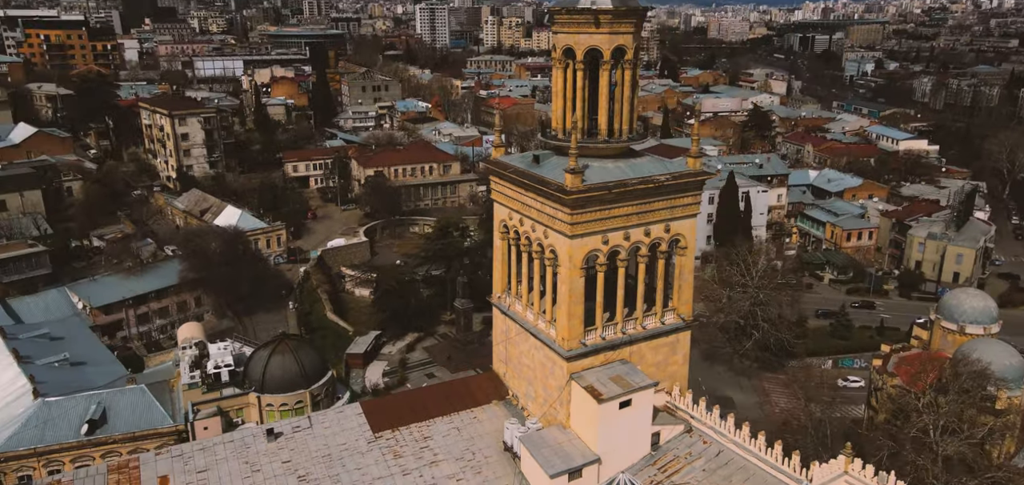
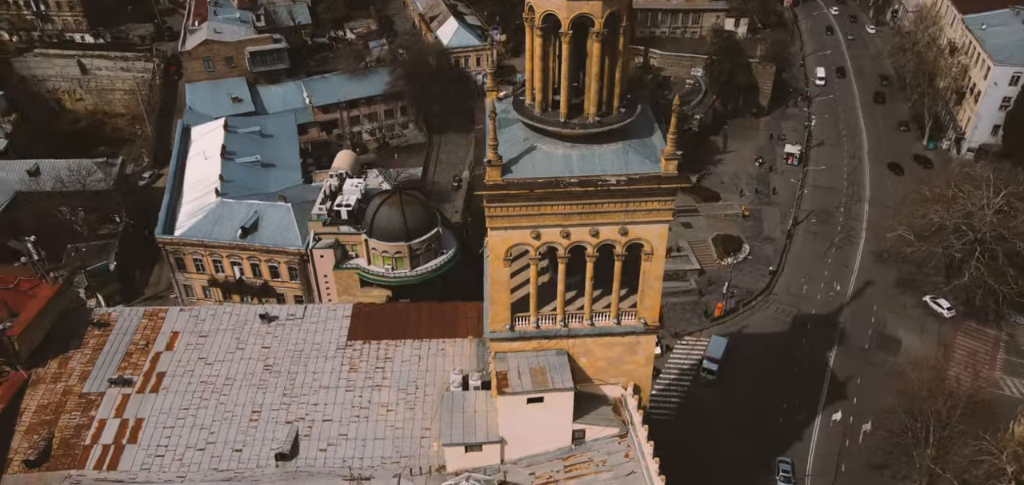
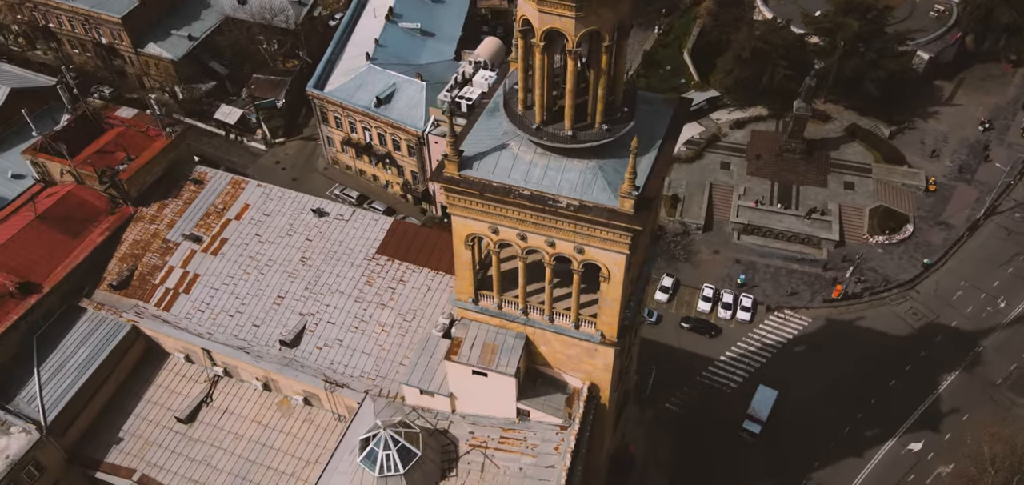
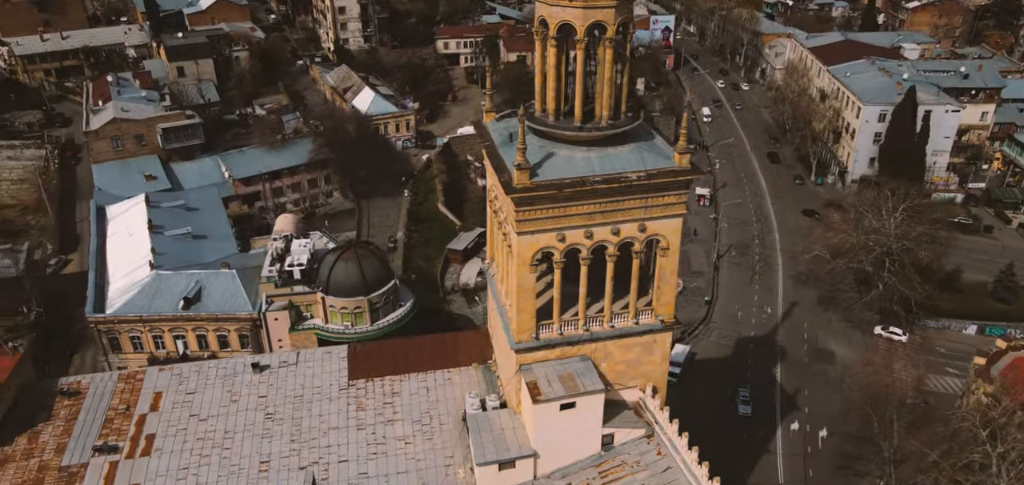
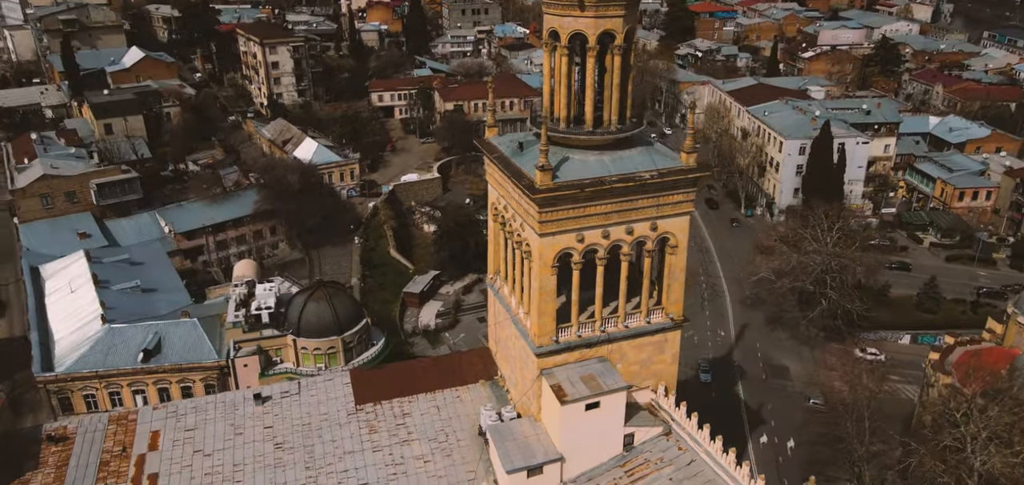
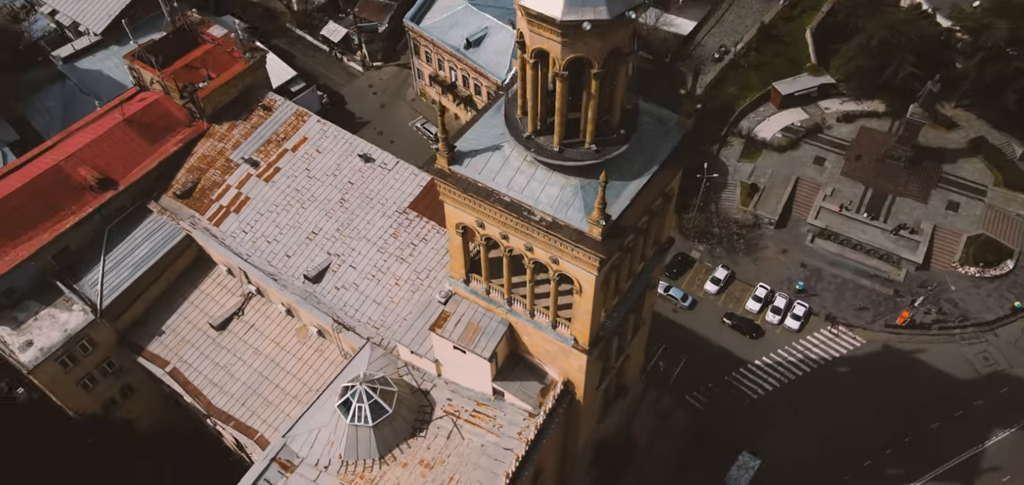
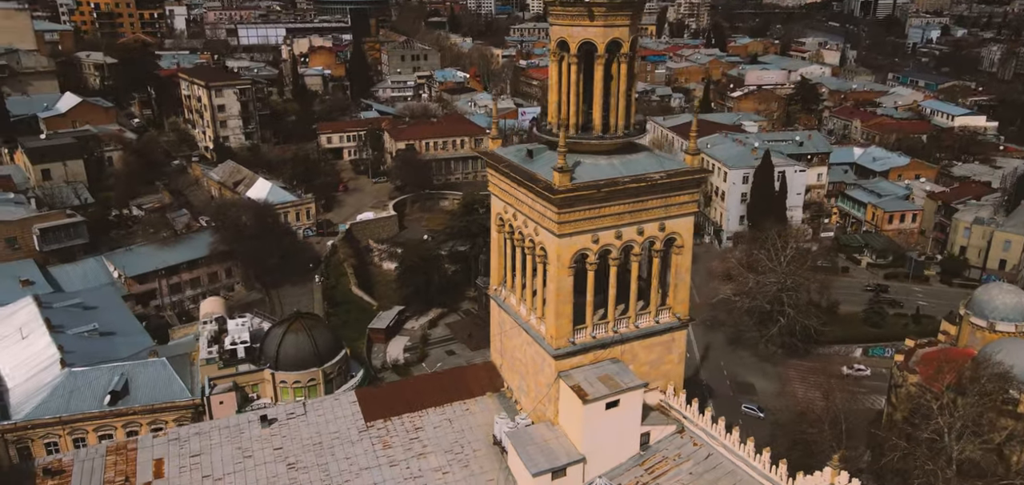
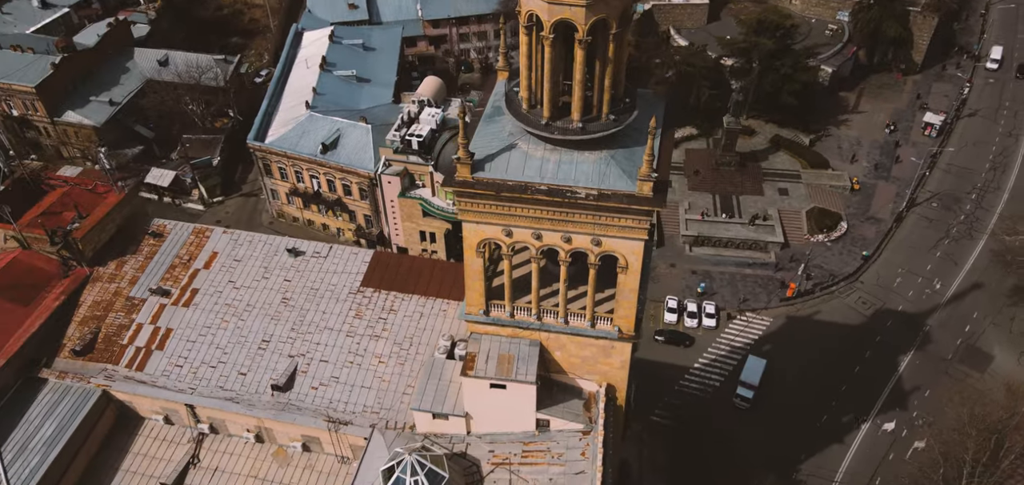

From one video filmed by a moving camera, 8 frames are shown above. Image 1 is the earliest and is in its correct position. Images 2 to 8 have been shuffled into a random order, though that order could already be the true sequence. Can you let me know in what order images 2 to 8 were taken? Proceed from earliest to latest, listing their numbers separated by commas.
7, 5, 4, 2, 8, 3, 6
